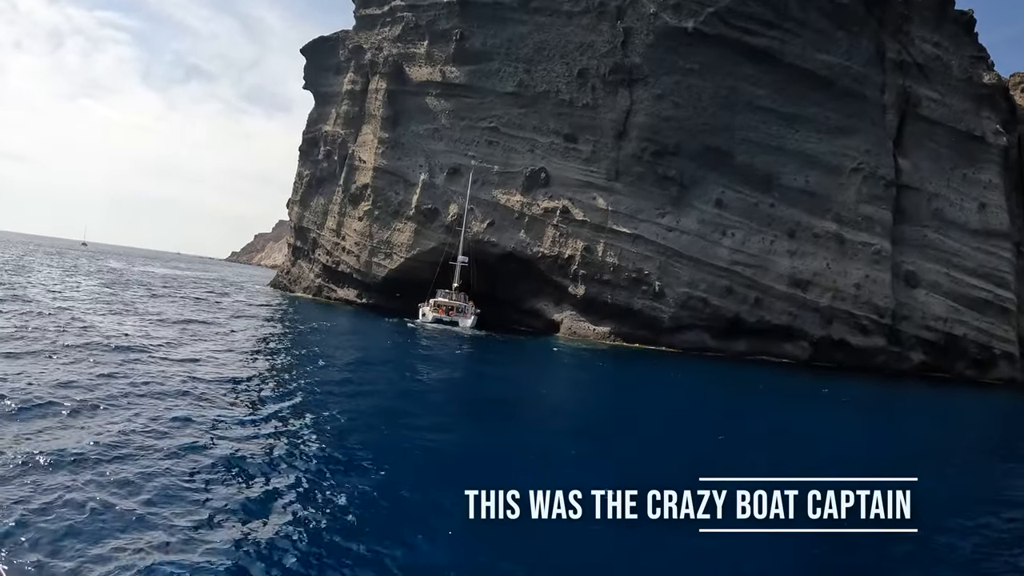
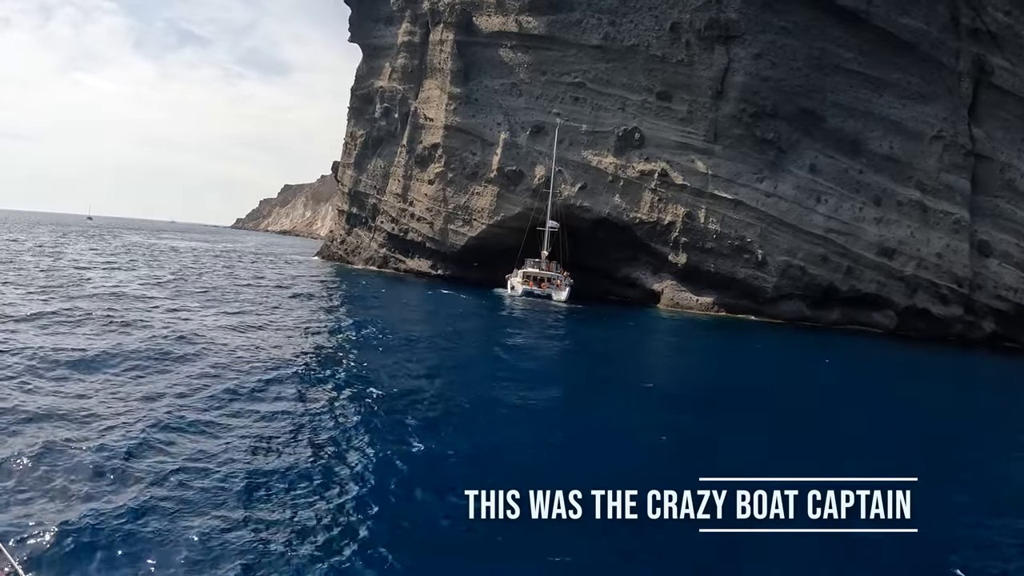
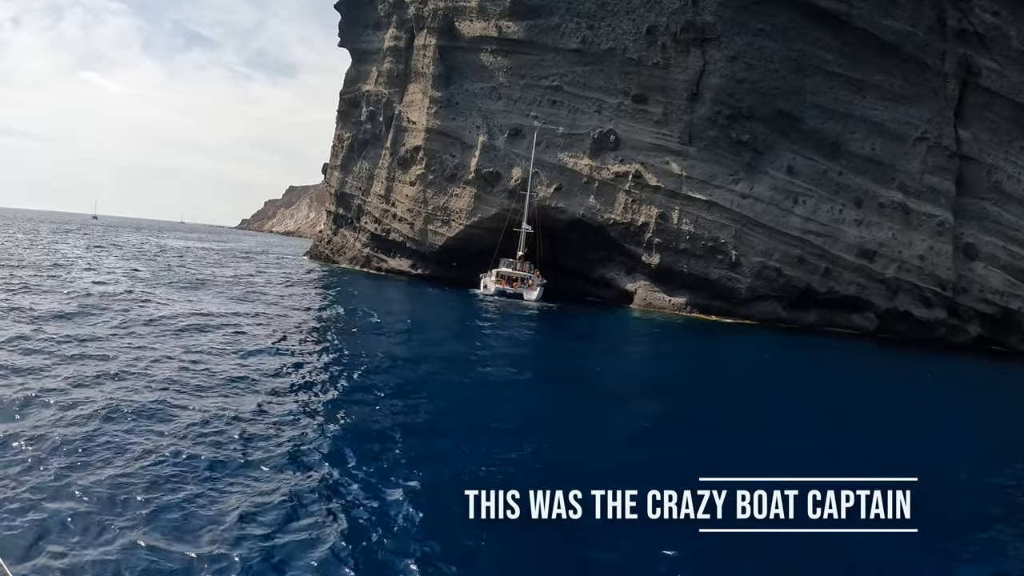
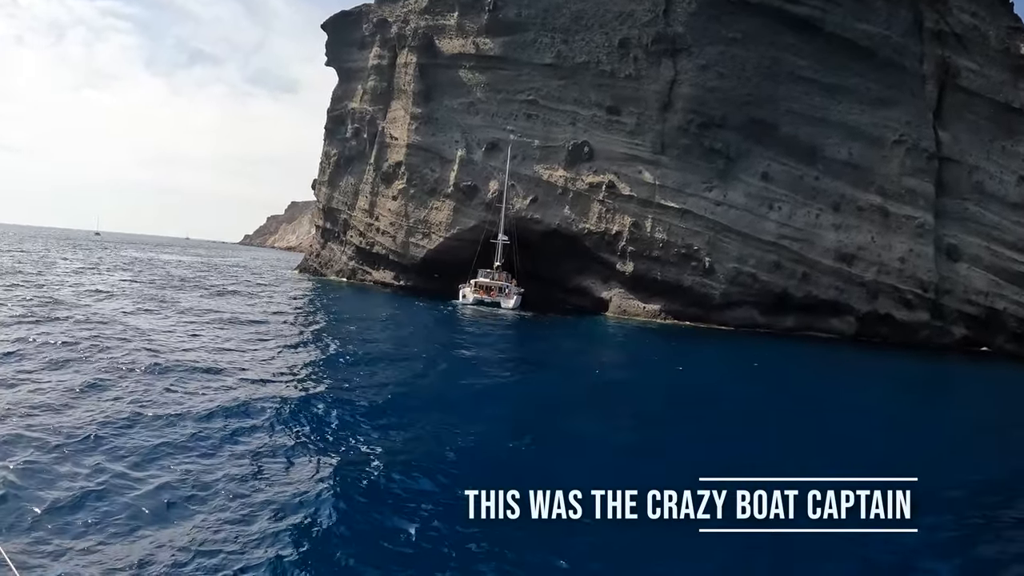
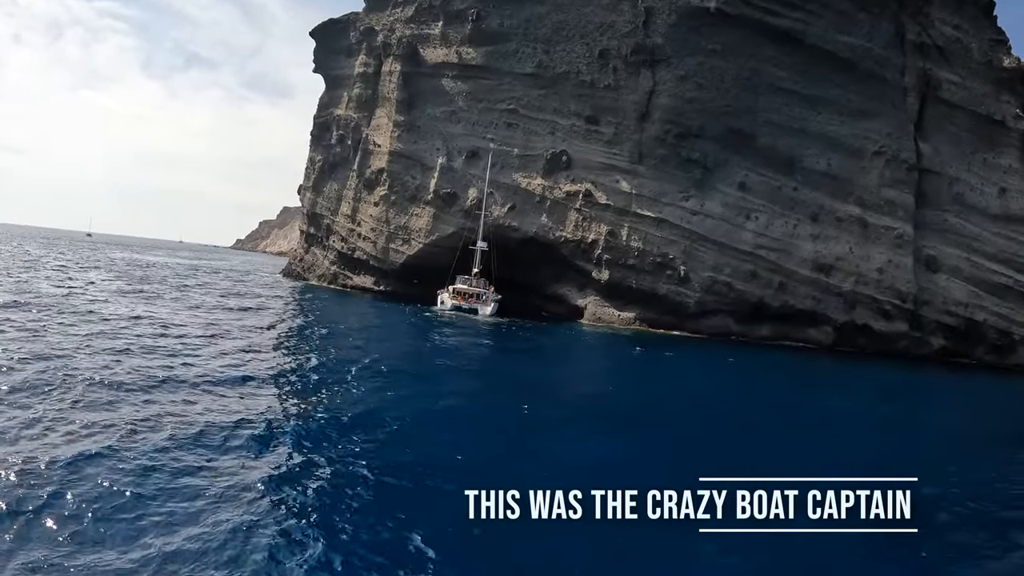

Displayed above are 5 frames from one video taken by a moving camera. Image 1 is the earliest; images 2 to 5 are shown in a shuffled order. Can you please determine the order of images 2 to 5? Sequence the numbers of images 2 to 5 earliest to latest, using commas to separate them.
5, 4, 3, 2
